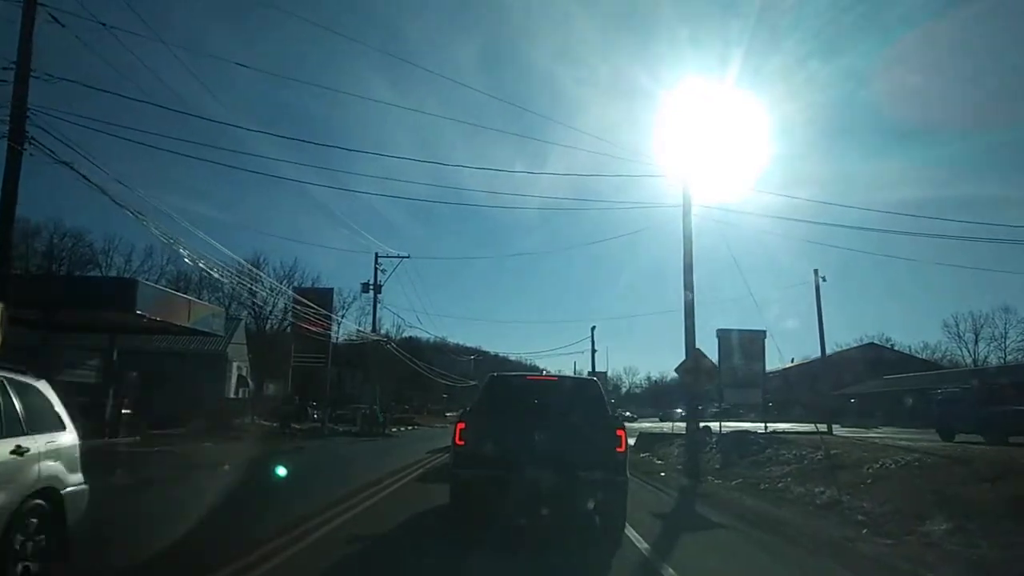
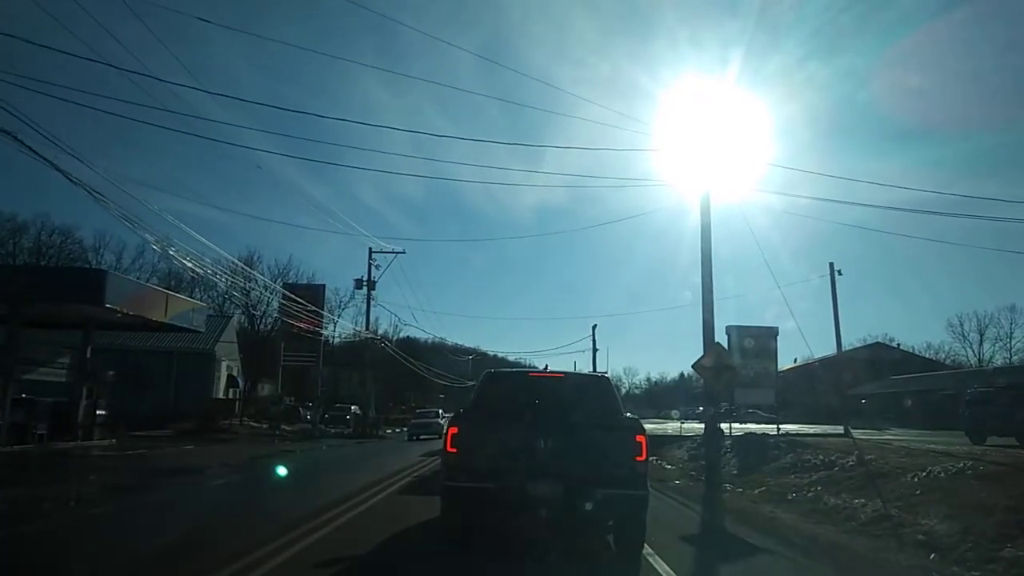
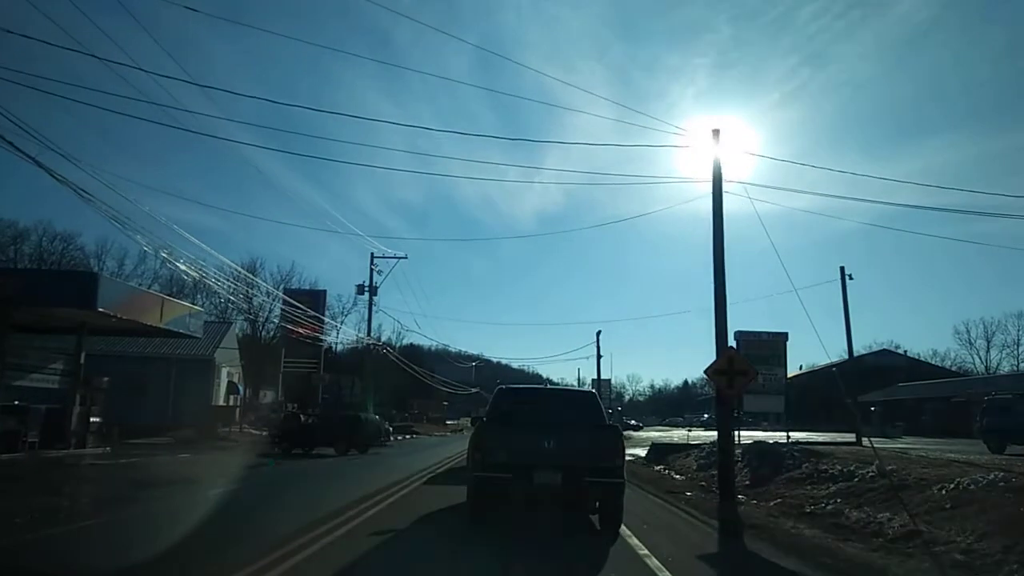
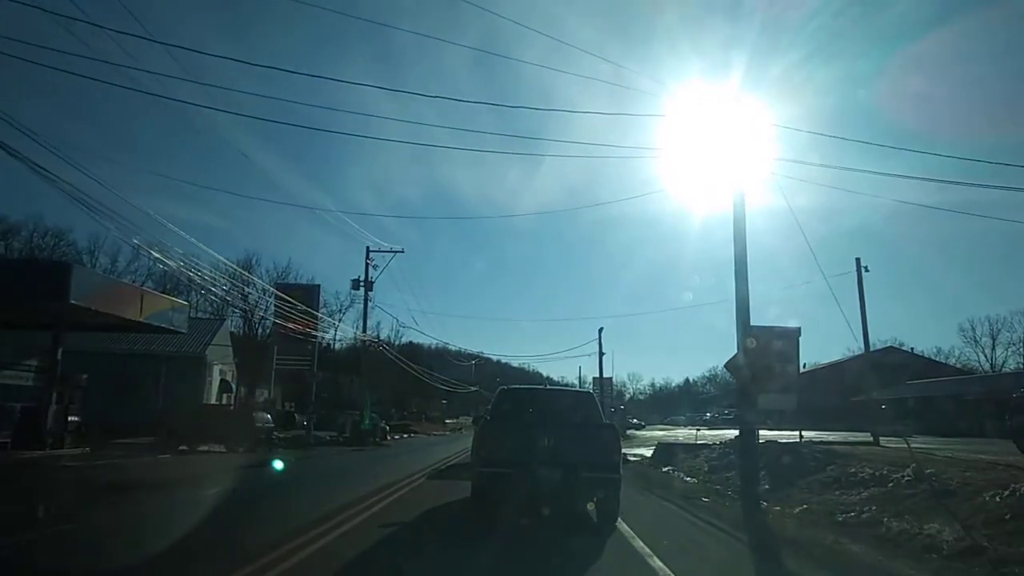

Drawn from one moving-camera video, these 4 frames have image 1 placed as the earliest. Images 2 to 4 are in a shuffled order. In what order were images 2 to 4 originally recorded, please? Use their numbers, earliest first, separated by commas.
2, 3, 4
